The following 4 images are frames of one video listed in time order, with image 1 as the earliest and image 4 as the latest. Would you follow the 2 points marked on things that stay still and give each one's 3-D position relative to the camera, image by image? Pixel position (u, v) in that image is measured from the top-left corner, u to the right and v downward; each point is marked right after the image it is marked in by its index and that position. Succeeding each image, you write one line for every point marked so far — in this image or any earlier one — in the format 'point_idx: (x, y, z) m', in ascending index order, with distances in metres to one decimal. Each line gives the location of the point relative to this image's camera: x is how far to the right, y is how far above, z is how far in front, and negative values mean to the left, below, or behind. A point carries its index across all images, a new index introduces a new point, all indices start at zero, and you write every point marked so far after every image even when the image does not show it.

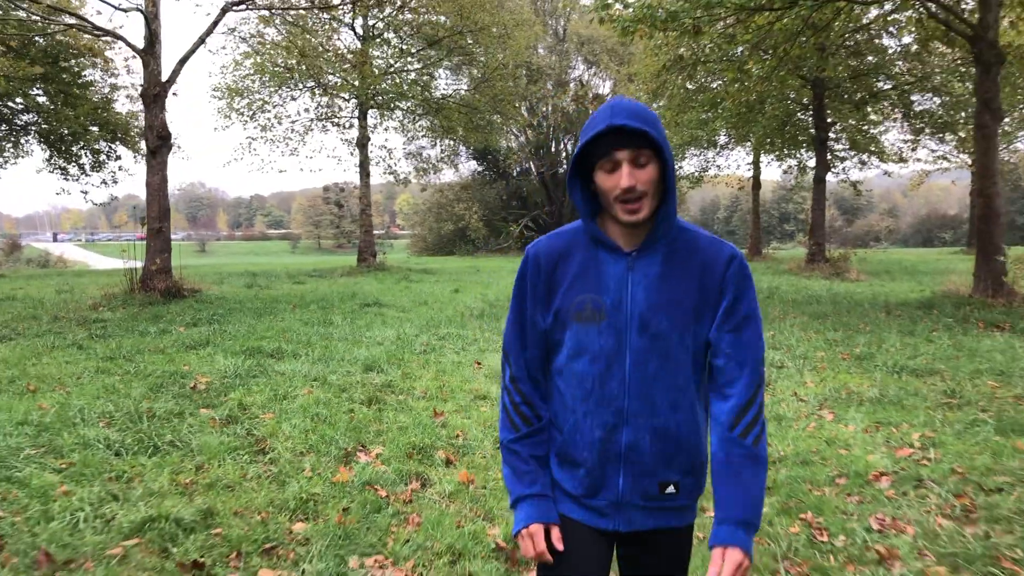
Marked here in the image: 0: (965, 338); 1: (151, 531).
0: (+4.4, -0.5, +8.7) m
1: (-1.3, -0.9, +3.3) m
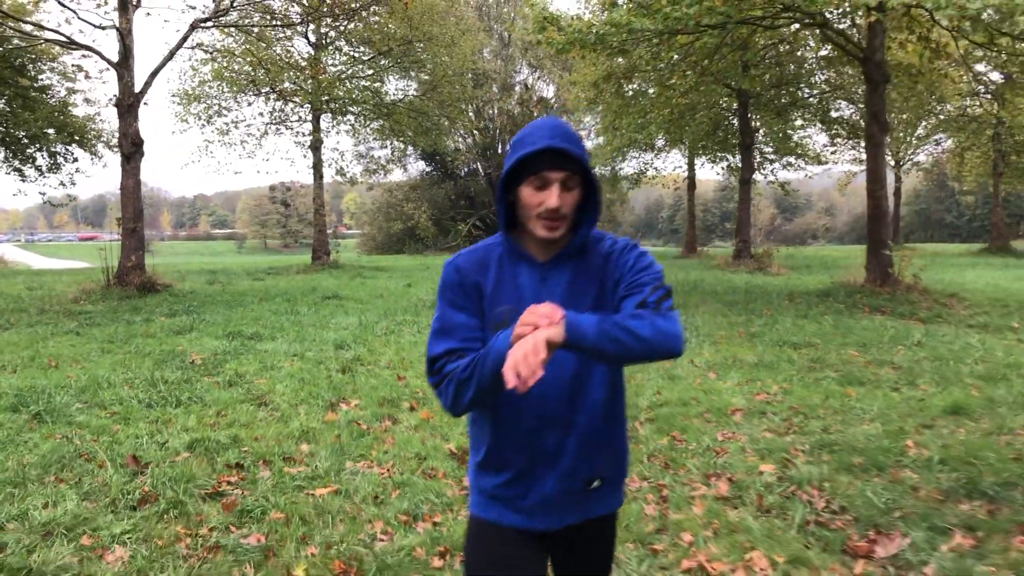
0: (+3.8, -0.3, +10.2) m
1: (-1.5, -0.8, +4.5) m
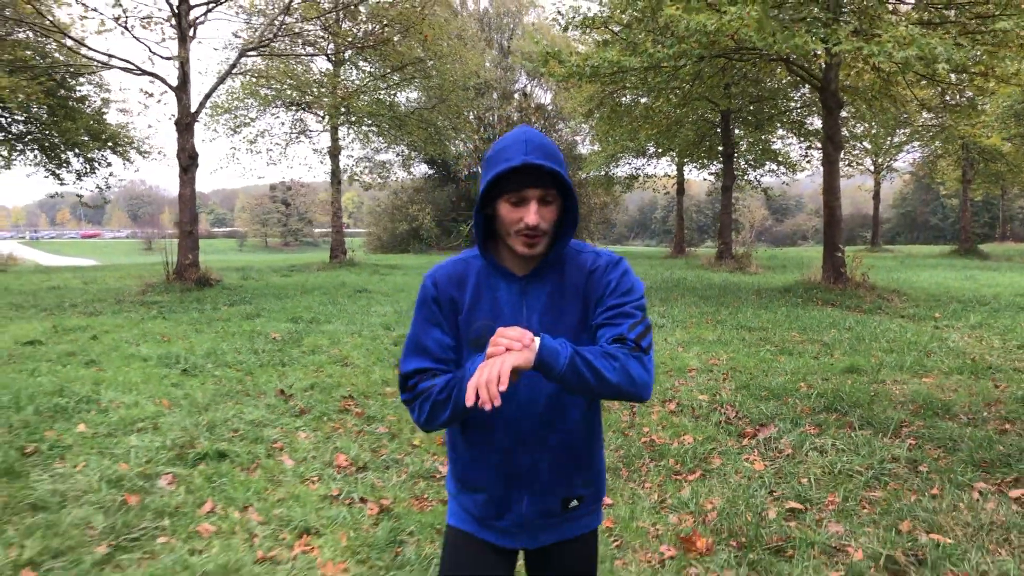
0: (+3.9, -0.3, +12.3) m
1: (-1.4, -0.7, +6.5) m
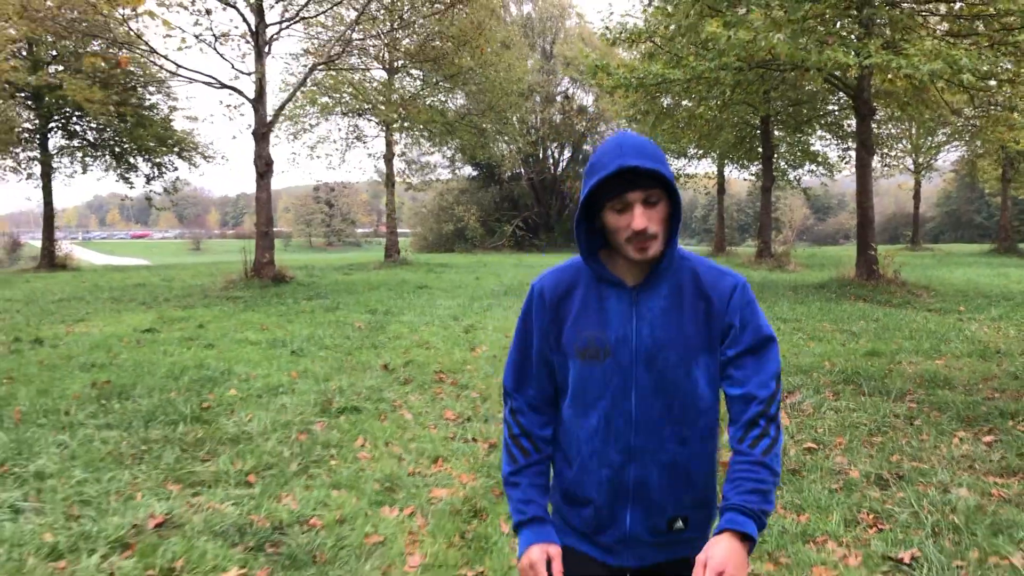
0: (+4.7, -0.2, +13.2) m
1: (-0.9, -0.6, +7.7) m
